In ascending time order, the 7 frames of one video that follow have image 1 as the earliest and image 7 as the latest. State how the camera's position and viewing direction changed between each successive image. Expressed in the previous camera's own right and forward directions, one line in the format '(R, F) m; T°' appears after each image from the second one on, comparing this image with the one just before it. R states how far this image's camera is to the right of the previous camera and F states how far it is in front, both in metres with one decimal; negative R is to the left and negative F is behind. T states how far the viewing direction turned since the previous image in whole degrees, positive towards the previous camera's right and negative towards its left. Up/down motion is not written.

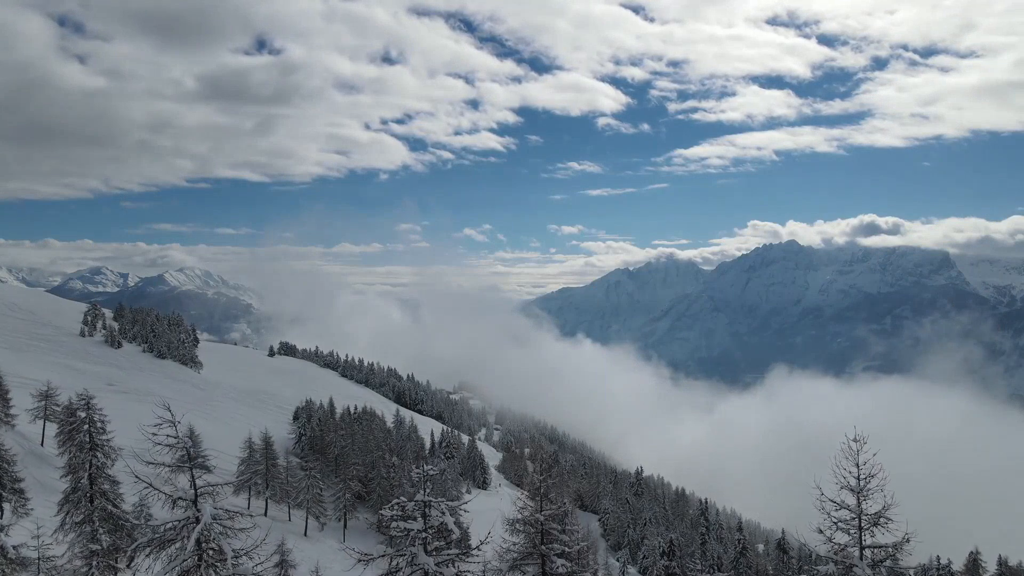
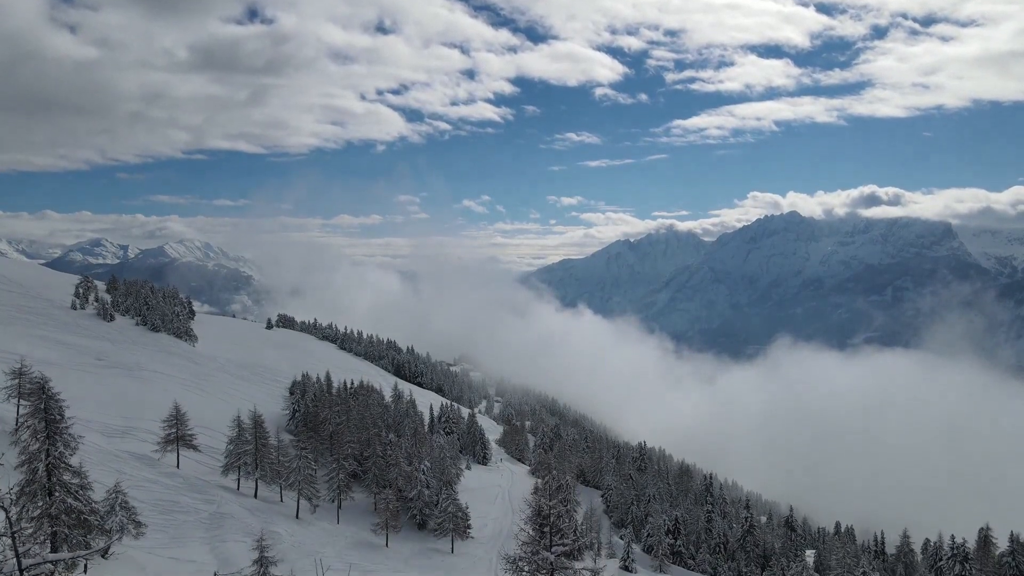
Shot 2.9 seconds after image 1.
(0.0, +1.5) m; 0°
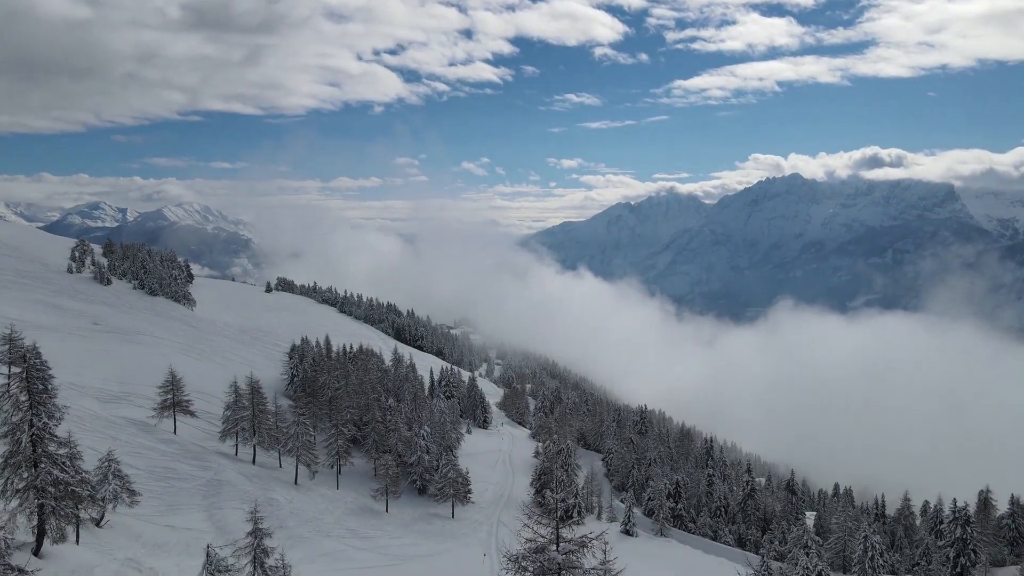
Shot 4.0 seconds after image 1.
(0.0, +0.9) m; 0°
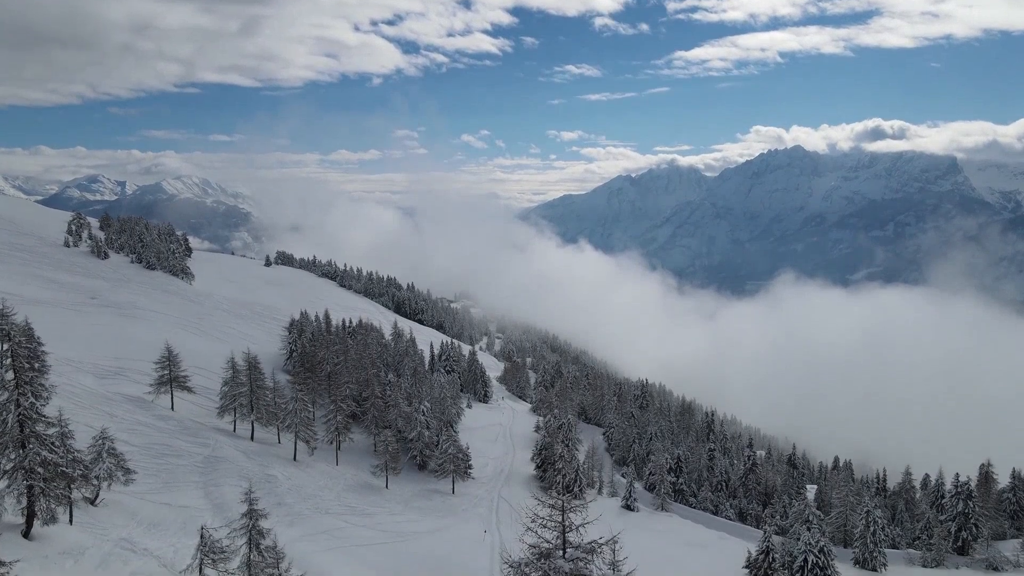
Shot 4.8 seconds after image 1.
(0.0, +0.6) m; 0°
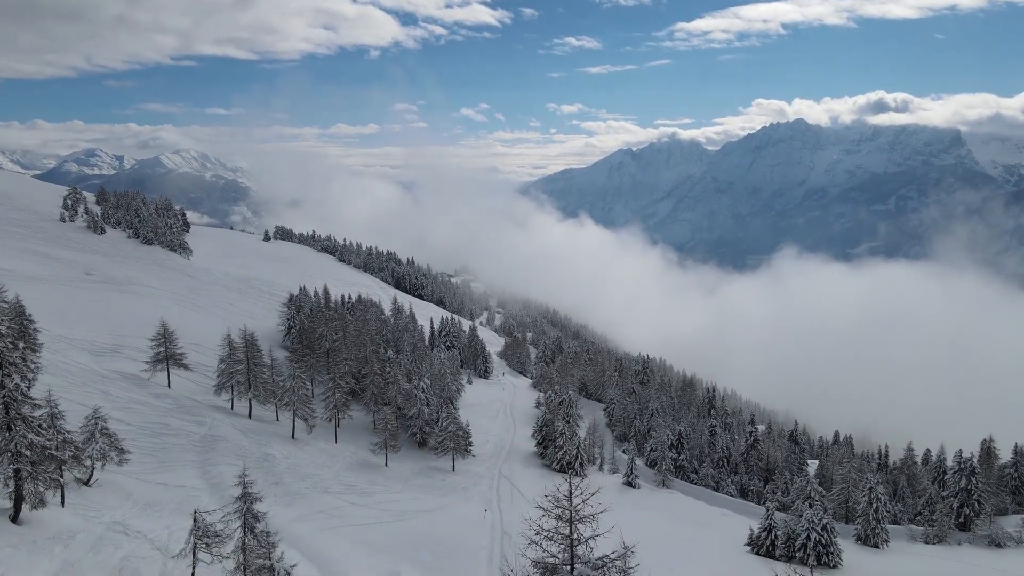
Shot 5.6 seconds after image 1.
(0.0, +0.6) m; 0°
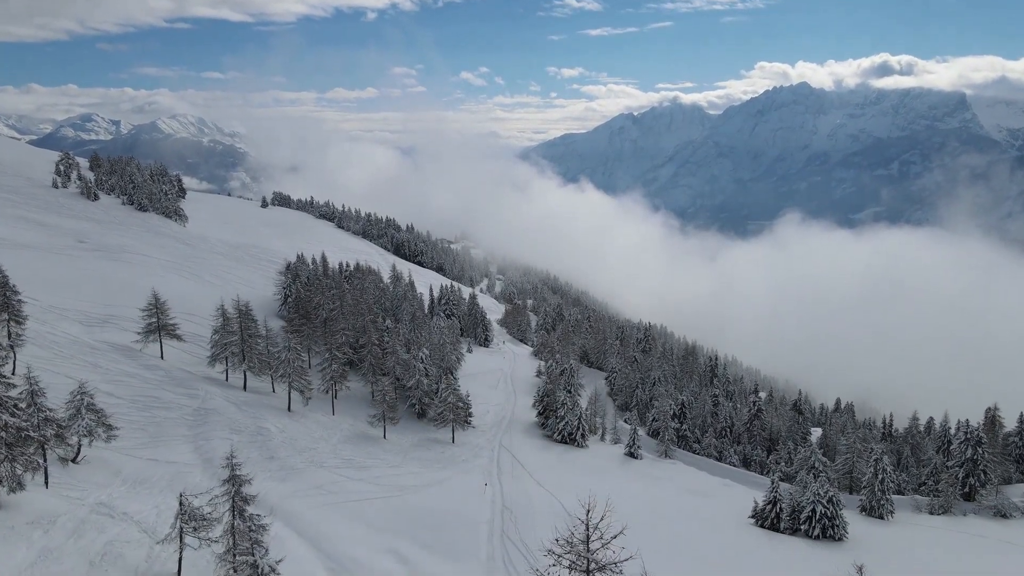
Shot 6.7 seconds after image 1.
(0.0, +0.8) m; 0°
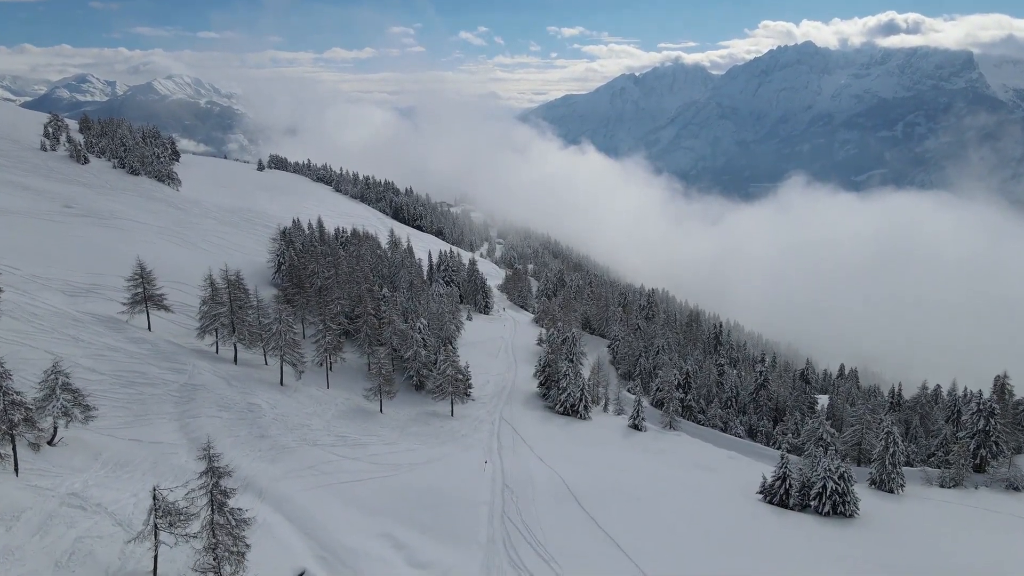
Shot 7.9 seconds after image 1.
(0.0, +1.0) m; 0°
